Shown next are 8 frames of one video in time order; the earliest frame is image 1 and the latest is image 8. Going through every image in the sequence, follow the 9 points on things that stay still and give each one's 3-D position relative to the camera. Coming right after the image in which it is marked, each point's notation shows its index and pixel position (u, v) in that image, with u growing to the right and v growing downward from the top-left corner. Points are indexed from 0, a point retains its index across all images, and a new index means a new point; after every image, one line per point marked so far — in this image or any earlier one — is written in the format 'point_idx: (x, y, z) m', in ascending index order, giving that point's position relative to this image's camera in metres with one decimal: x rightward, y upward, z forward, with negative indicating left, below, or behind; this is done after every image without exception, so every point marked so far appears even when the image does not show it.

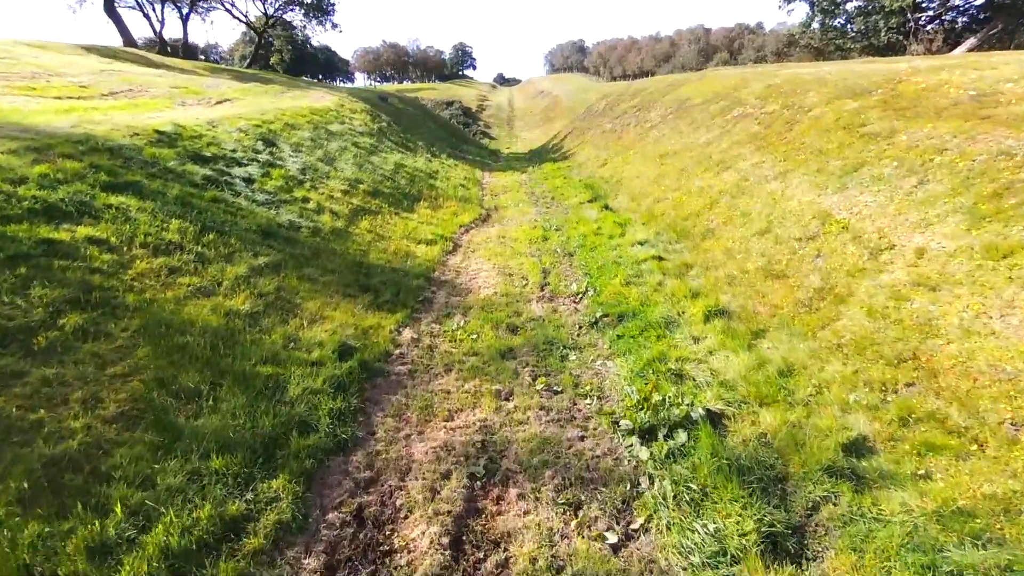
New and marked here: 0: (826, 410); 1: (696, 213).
0: (+3.4, -1.4, +6.7) m
1: (+4.6, +1.9, +15.2) m
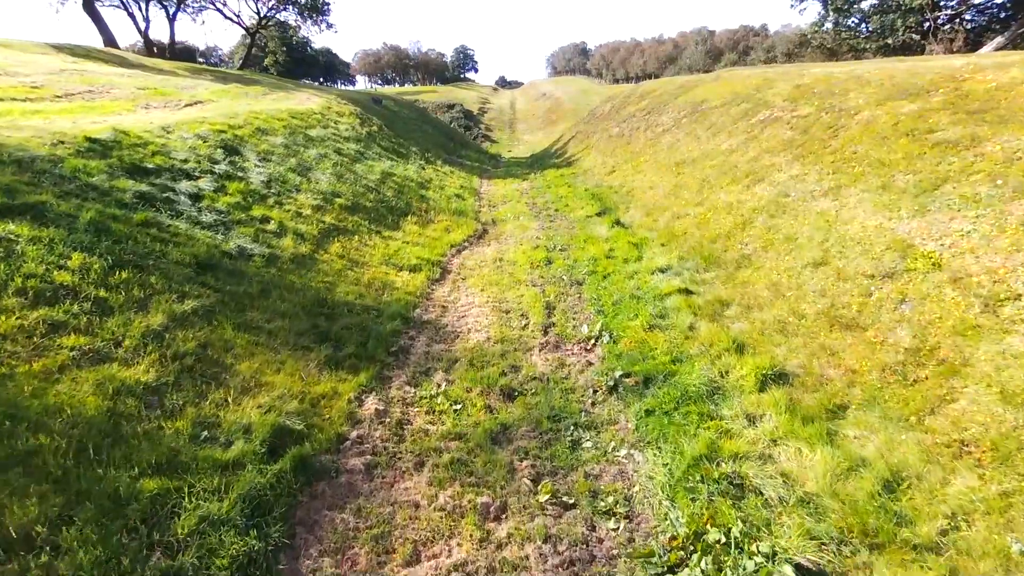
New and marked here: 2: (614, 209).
0: (+3.4, -2.0, +4.4) m
1: (+4.5, +1.1, +12.9) m
2: (+3.3, +2.4, +19.5) m
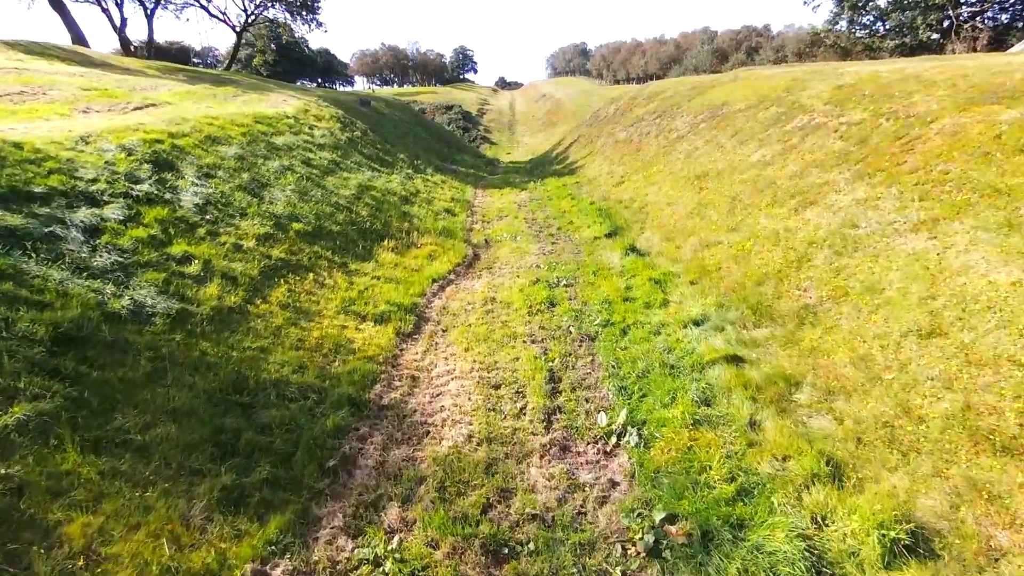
0: (+3.3, -2.9, +1.7) m
1: (+4.4, +0.2, +10.2) m
2: (+3.1, +1.5, +16.8) m
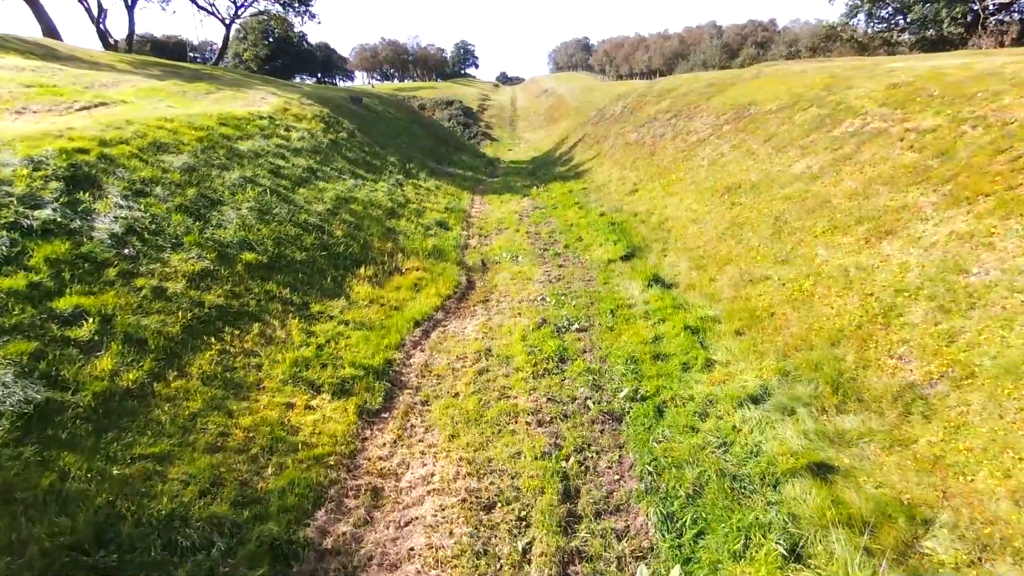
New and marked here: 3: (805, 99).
0: (+3.2, -3.8, -0.6) m
1: (+4.4, -0.6, +7.8) m
2: (+3.1, +0.7, +14.4) m
3: (+8.3, +5.4, +17.2) m
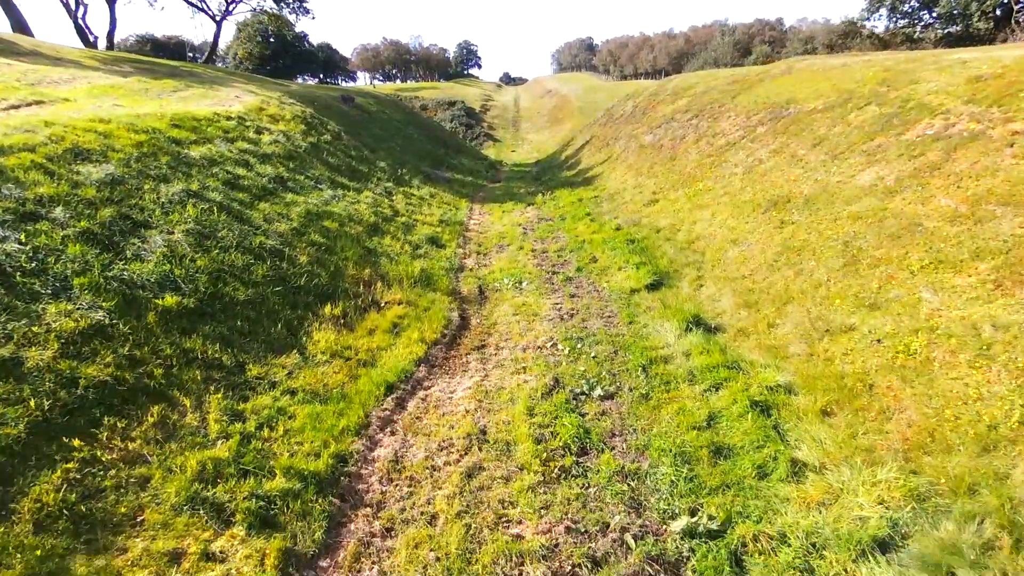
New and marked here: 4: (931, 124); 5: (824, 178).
0: (+3.2, -4.5, -3.2) m
1: (+4.4, -1.3, +5.3) m
2: (+3.2, 0.0, +11.9) m
3: (+8.4, +4.6, +14.7) m
4: (+7.8, +3.0, +11.3) m
5: (+6.3, +2.2, +12.3) m
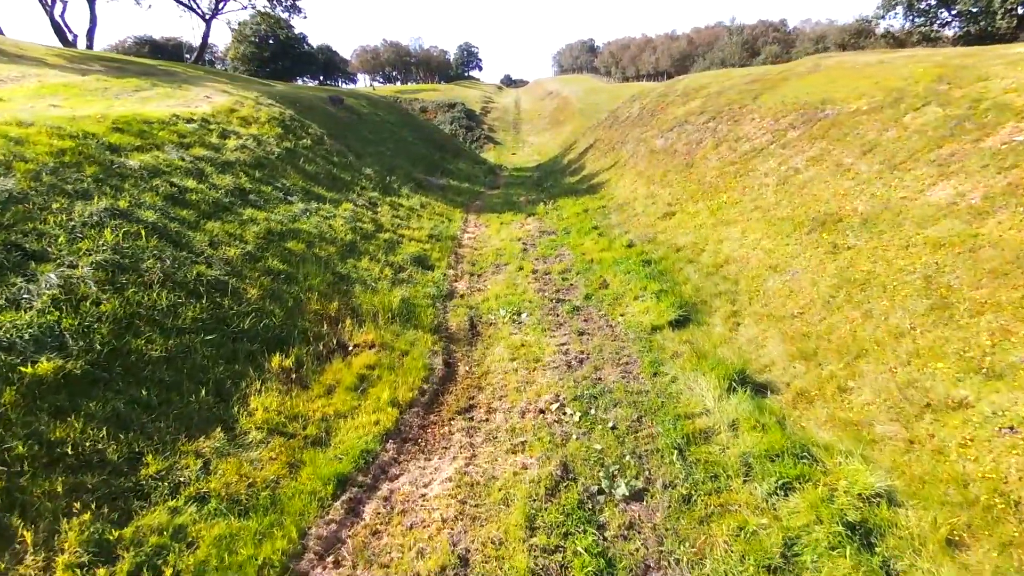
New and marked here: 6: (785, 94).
0: (+3.1, -5.0, -5.2) m
1: (+4.4, -1.9, +3.3) m
2: (+3.1, -0.6, +9.9) m
3: (+8.3, +4.0, +12.7) m
4: (+7.7, +2.4, +9.3) m
5: (+6.2, +1.6, +10.2) m
6: (+8.2, +5.9, +18.4) m
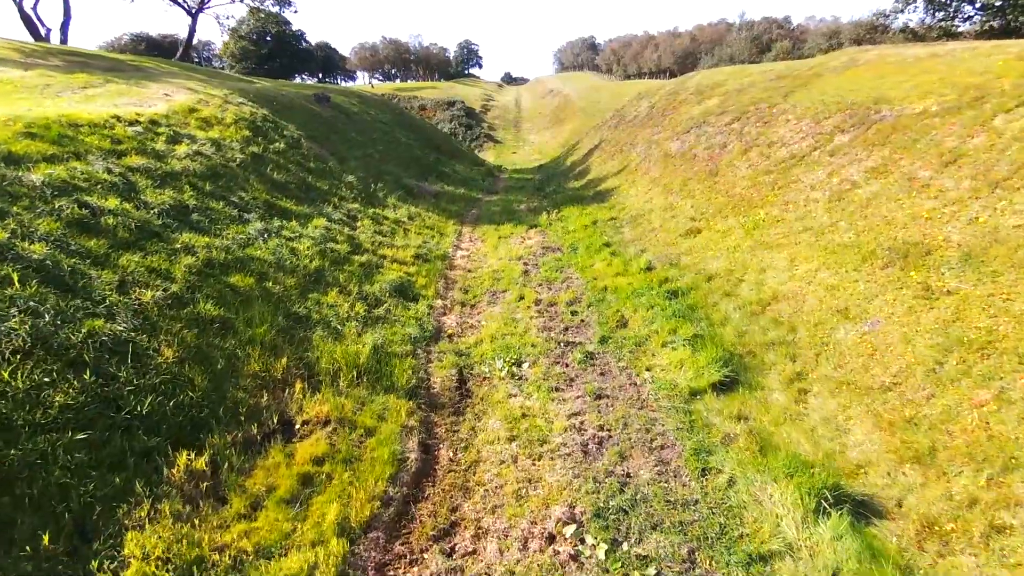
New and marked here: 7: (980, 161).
0: (+3.1, -5.8, -7.4) m
1: (+4.3, -2.6, +1.0) m
2: (+3.1, -1.3, +7.6) m
3: (+8.3, +3.3, +10.4) m
4: (+7.7, +1.7, +7.0) m
5: (+6.2, +0.9, +8.0) m
6: (+8.2, +5.2, +16.1) m
7: (+7.0, +1.9, +9.1) m
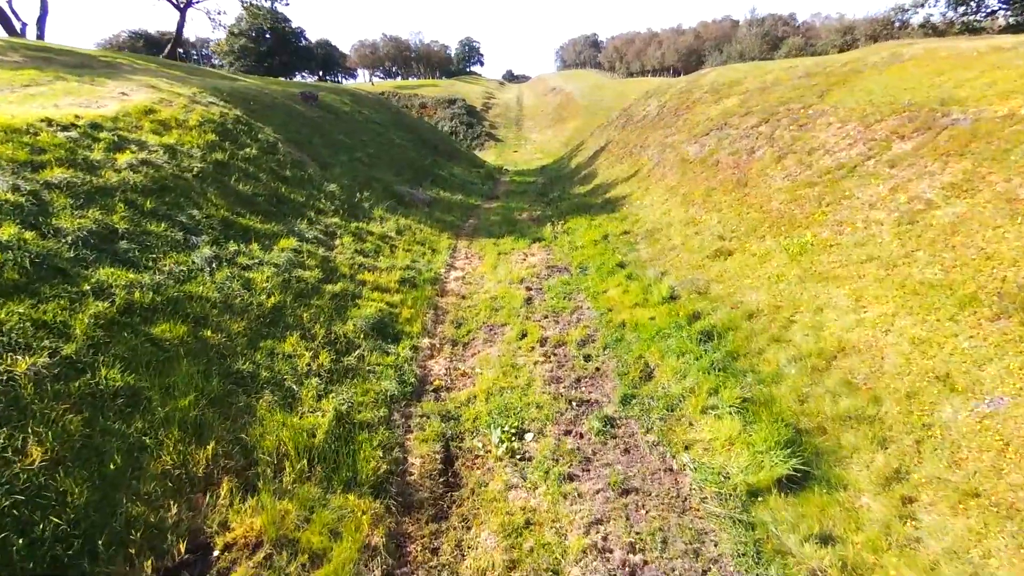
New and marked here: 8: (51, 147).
0: (+3.1, -6.4, -9.4) m
1: (+4.3, -3.2, -0.9) m
2: (+3.1, -1.9, +5.7) m
3: (+8.3, +2.7, +8.4) m
4: (+7.7, +1.1, +5.1) m
5: (+6.2, +0.3, +6.0) m
6: (+8.2, +4.6, +14.2) m
7: (+7.0, +1.3, +7.1) m
8: (-7.5, +2.3, +10.0) m
